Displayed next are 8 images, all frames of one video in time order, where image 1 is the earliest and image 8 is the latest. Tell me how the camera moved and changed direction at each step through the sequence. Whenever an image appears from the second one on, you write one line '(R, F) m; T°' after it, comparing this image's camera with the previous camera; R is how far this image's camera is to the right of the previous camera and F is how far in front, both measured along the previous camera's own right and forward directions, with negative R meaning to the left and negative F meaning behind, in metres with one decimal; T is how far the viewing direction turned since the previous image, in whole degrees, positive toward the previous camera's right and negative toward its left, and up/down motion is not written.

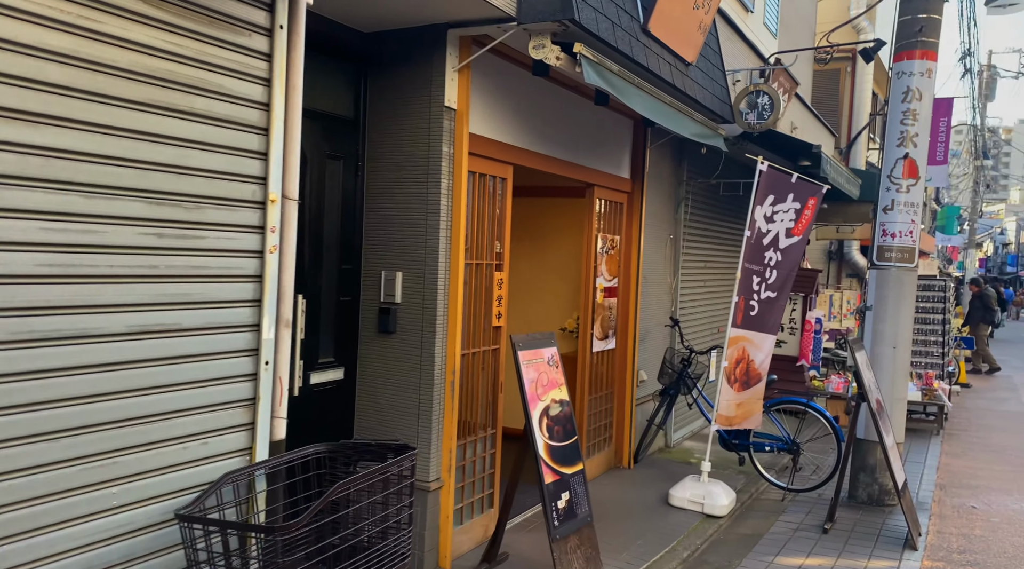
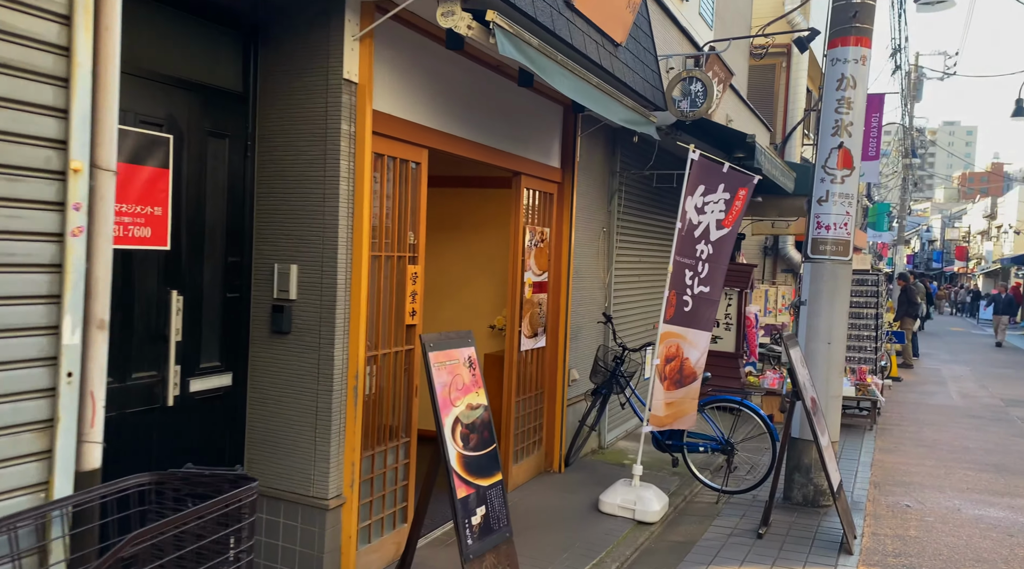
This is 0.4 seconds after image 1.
(+0.2, +0.4) m; +4°
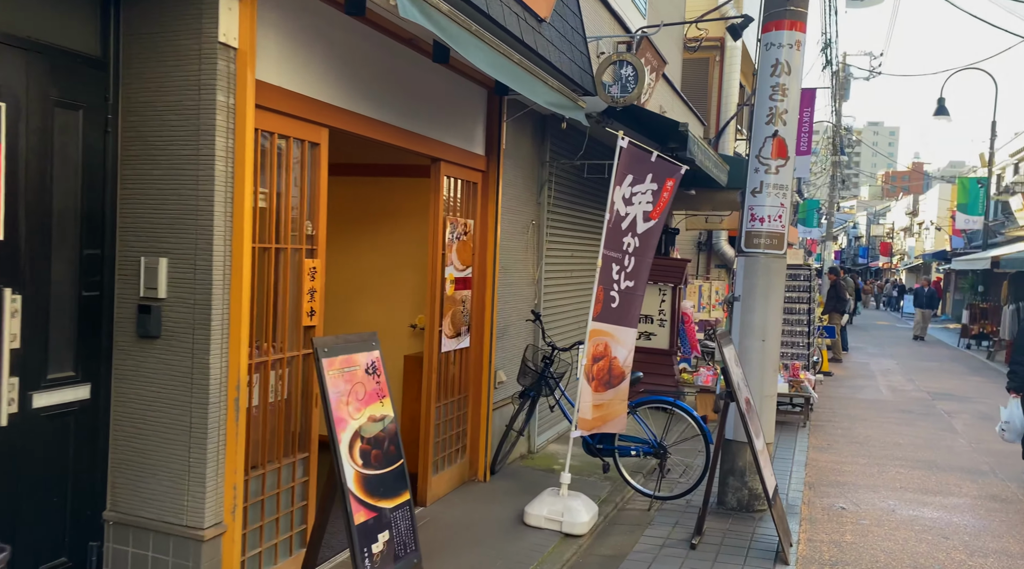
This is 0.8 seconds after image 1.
(+0.1, +0.4) m; +4°
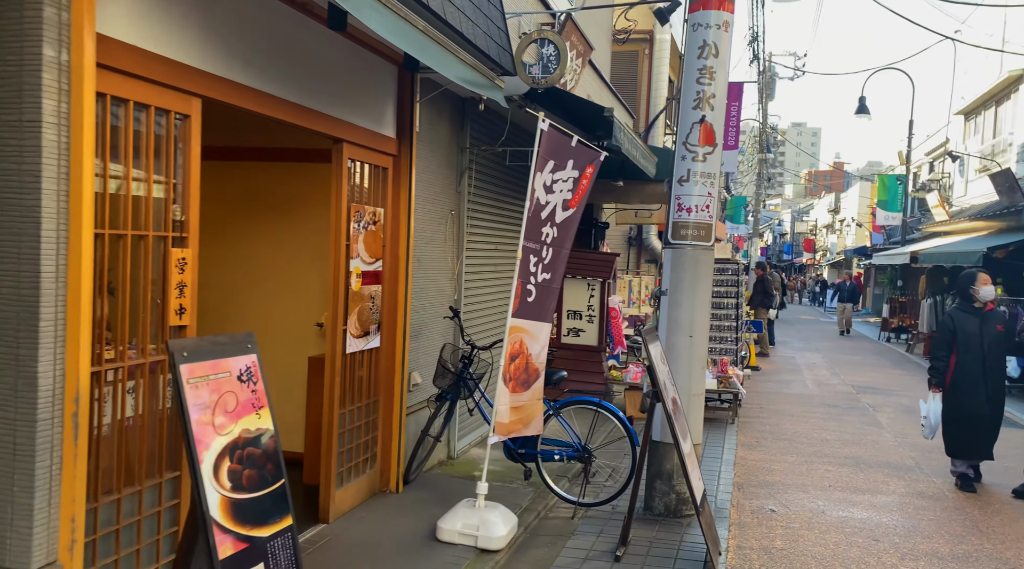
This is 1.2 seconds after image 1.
(+0.1, +0.4) m; +5°
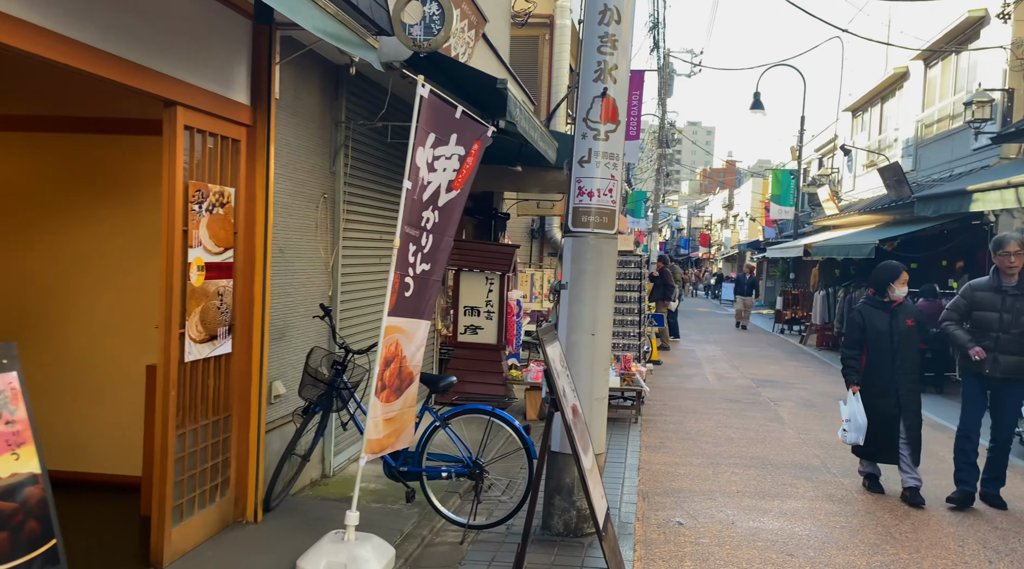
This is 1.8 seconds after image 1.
(+0.2, +0.7) m; +7°
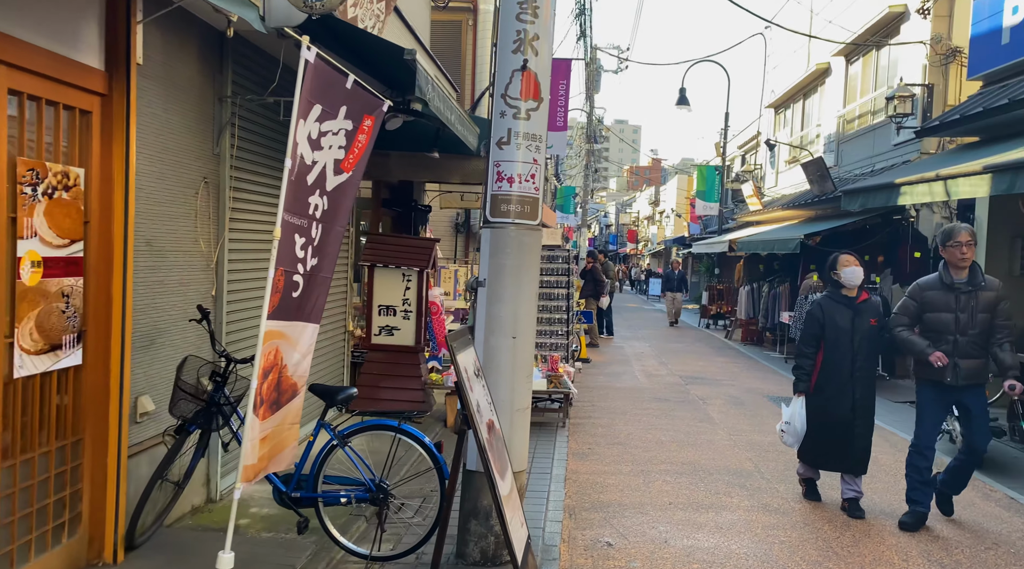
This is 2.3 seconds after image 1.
(+0.1, +0.6) m; +5°
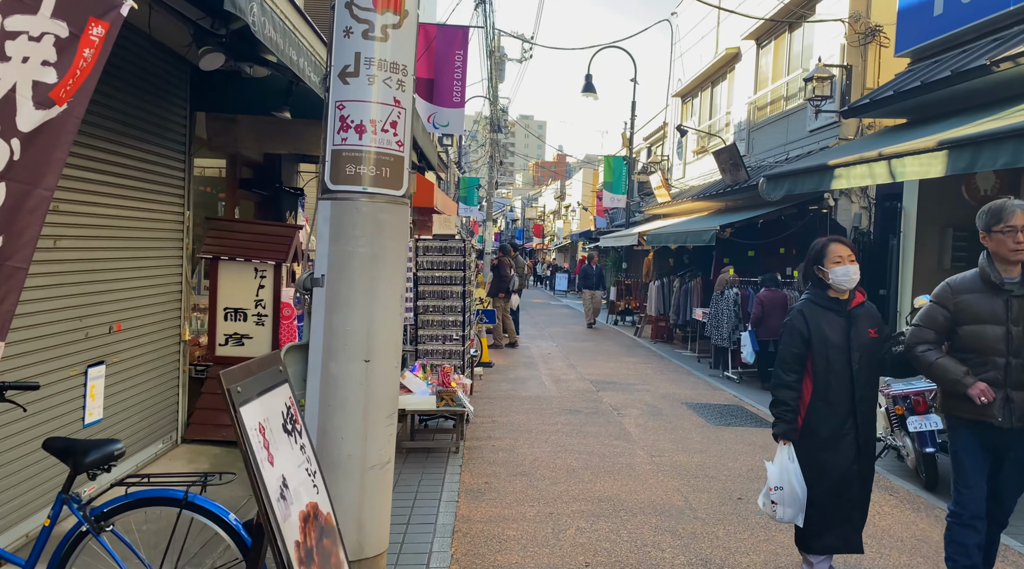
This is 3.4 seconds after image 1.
(+0.2, +1.5) m; +7°
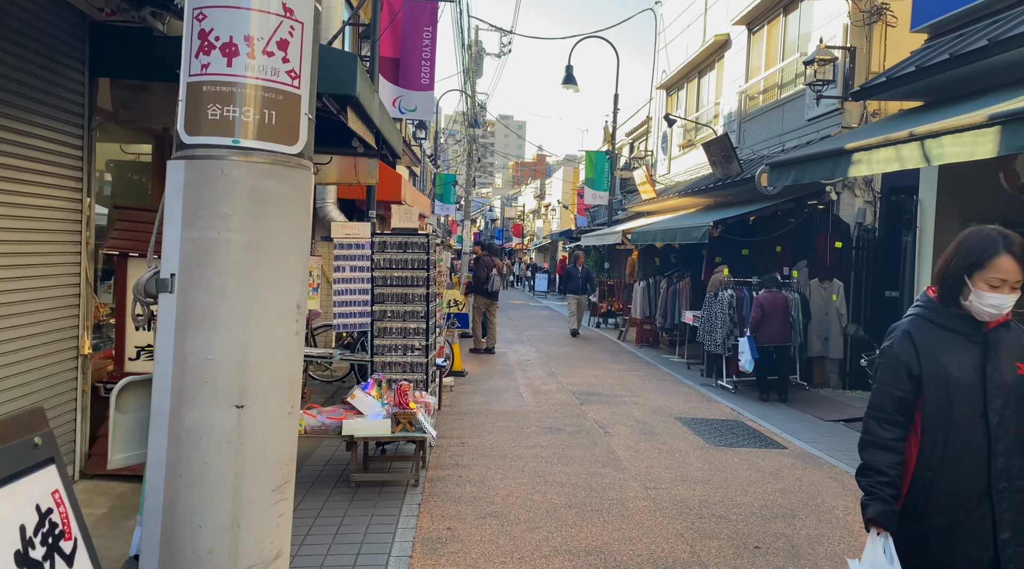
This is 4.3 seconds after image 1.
(+0.1, +1.1) m; +1°
